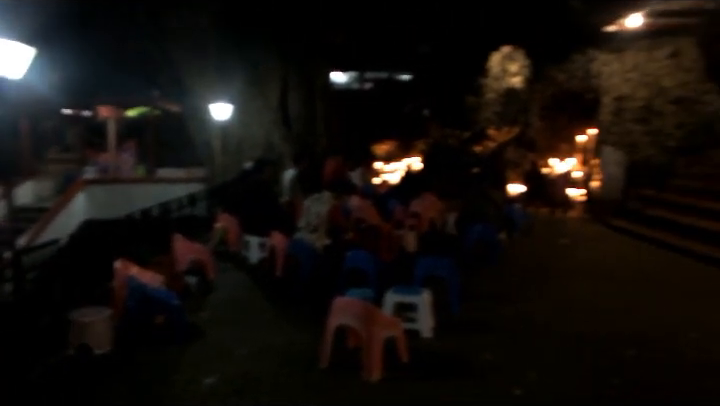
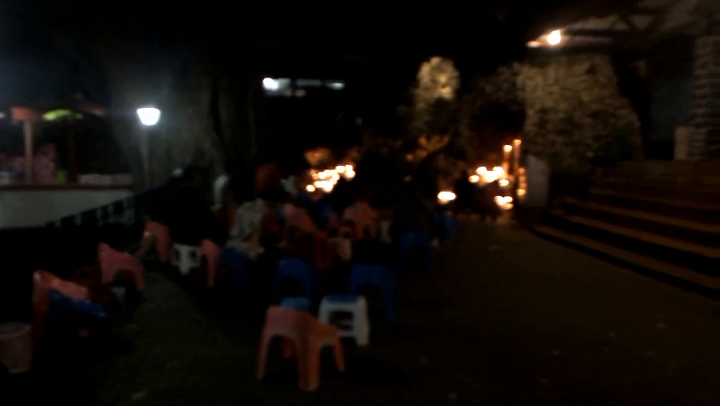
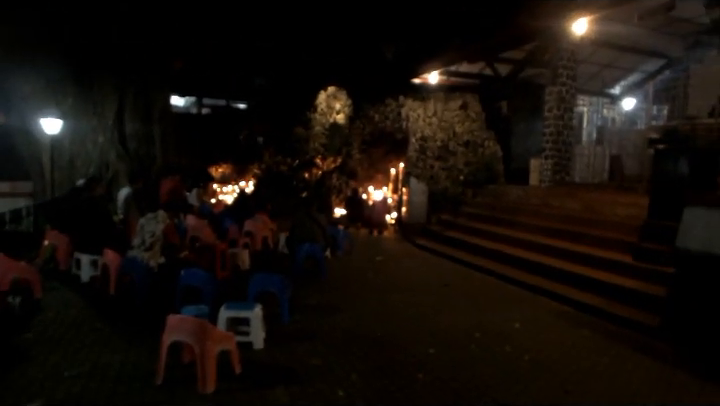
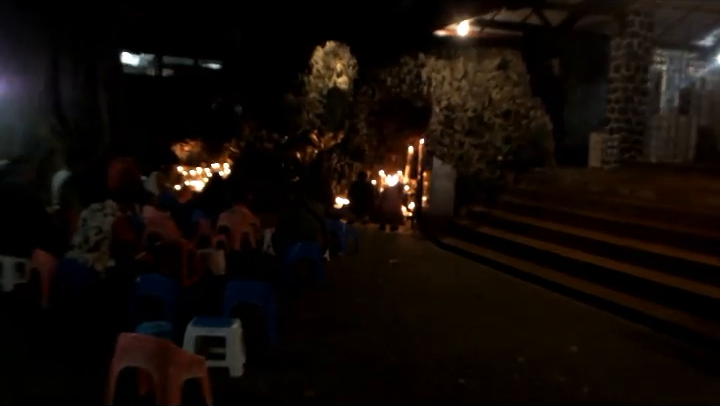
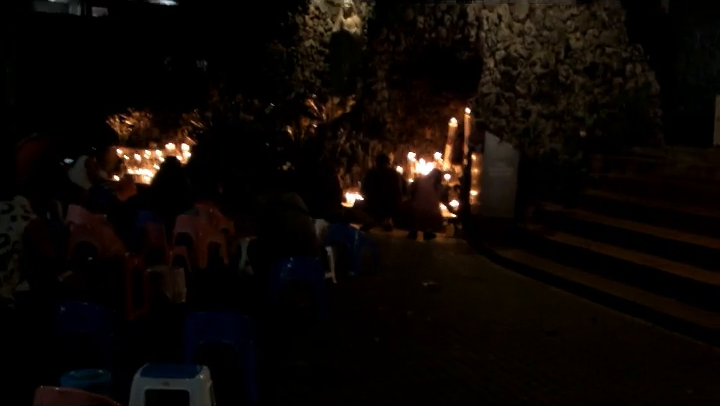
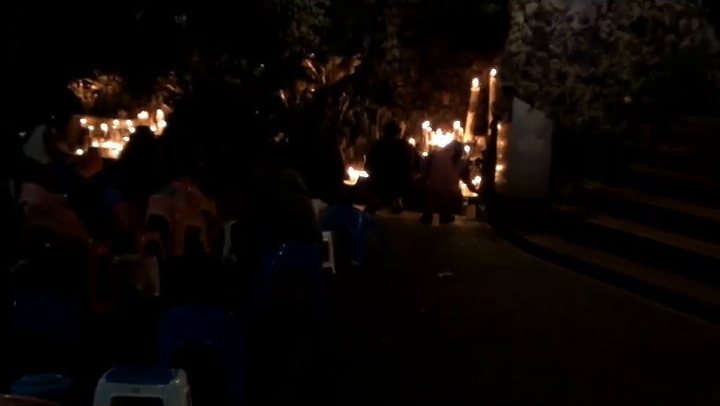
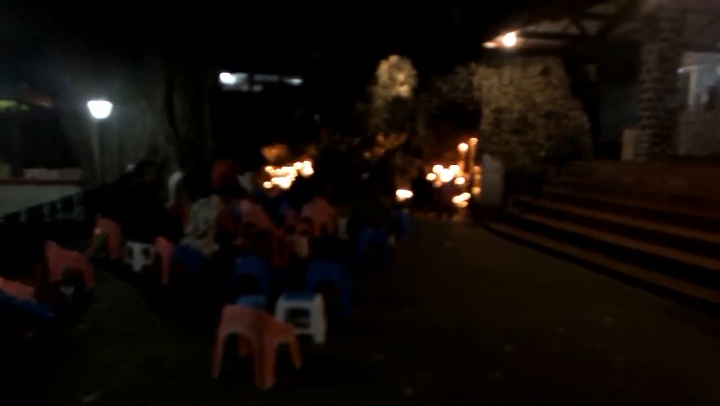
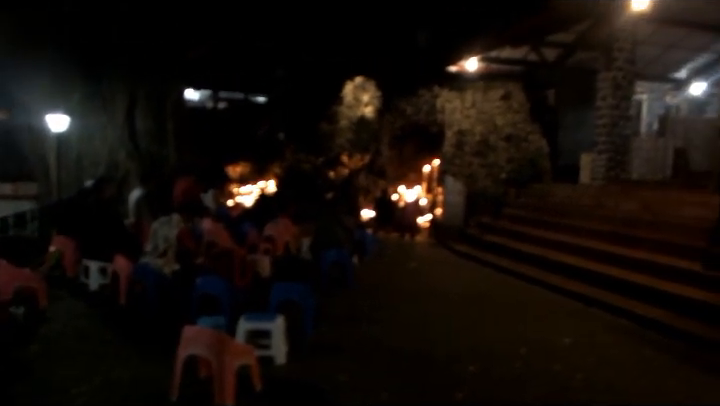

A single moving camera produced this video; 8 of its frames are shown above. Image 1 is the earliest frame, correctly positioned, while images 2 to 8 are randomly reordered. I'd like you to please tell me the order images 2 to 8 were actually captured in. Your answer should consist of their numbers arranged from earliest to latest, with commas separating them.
2, 7, 8, 3, 4, 5, 6
